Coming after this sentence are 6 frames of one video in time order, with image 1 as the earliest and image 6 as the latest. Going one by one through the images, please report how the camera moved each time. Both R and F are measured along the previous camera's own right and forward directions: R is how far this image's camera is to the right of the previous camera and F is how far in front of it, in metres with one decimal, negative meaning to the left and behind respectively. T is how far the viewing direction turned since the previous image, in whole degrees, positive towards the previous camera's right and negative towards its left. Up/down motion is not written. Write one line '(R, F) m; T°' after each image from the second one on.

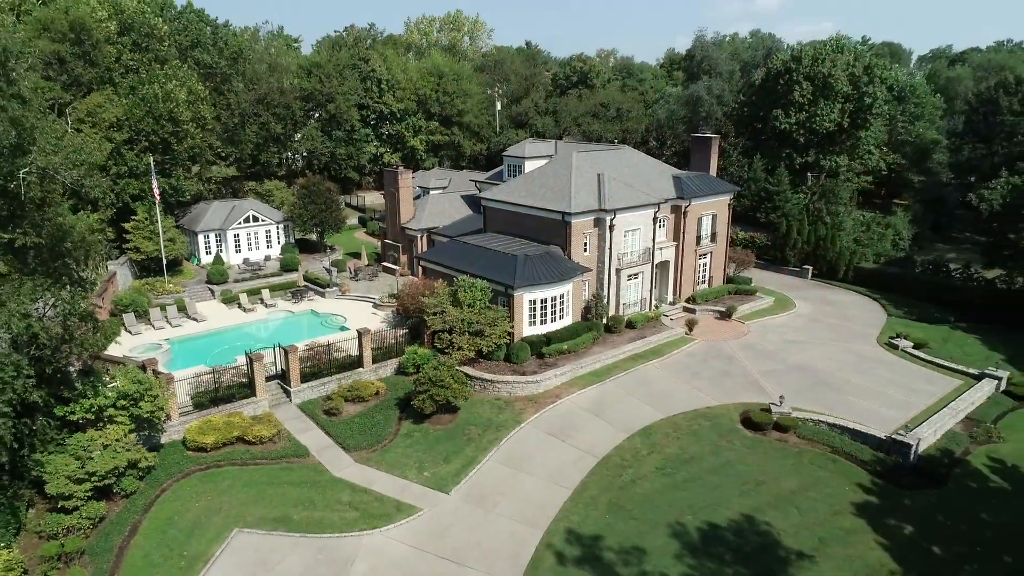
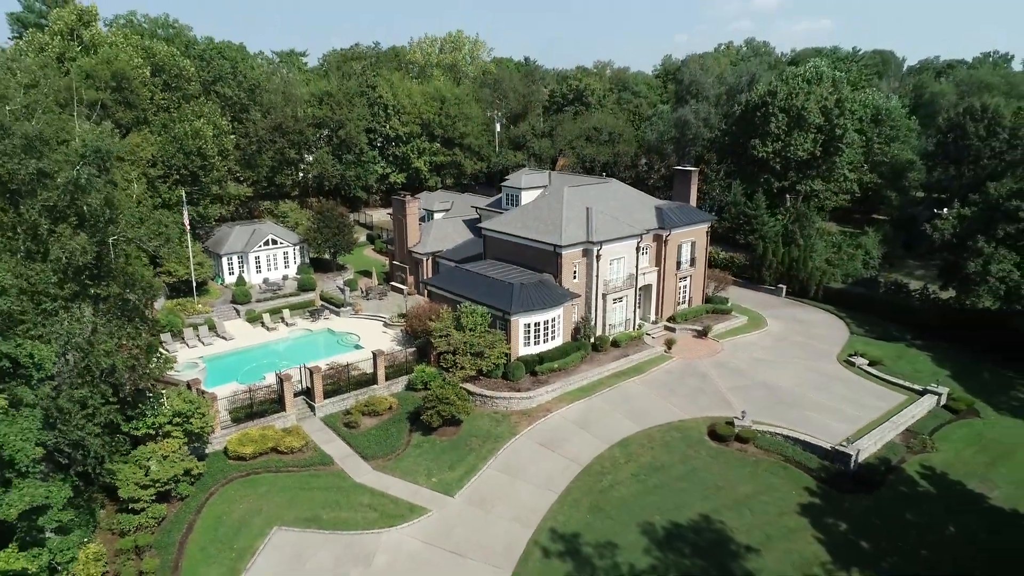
(+0.1, -3.2) m; 0°
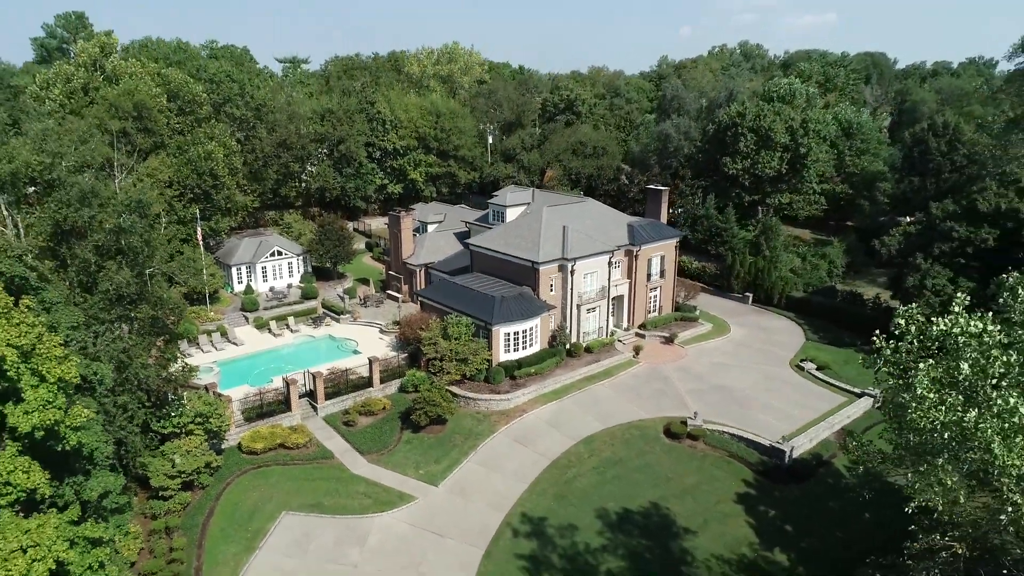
(+0.9, -3.3) m; 0°
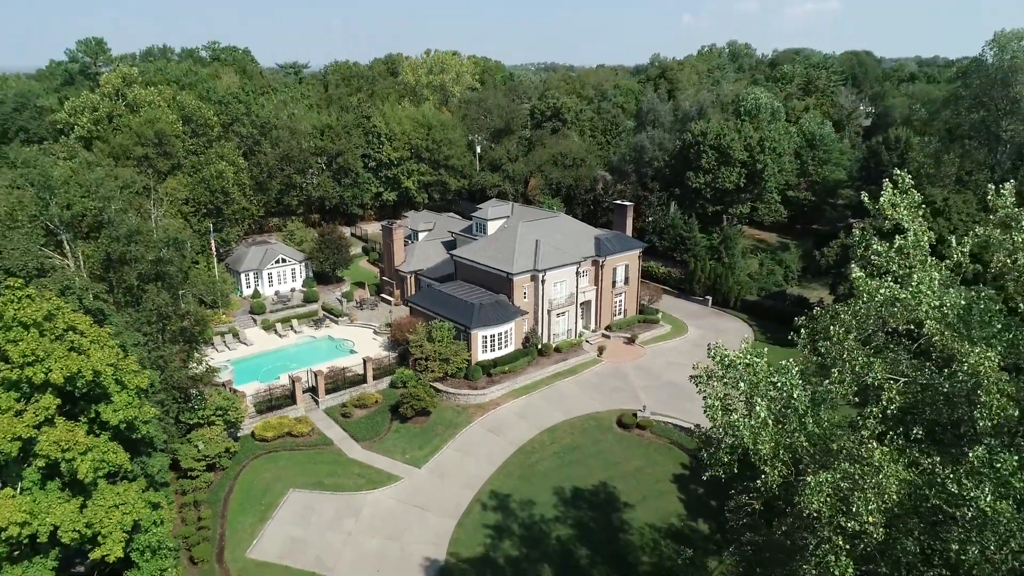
(+1.2, -4.5) m; 0°
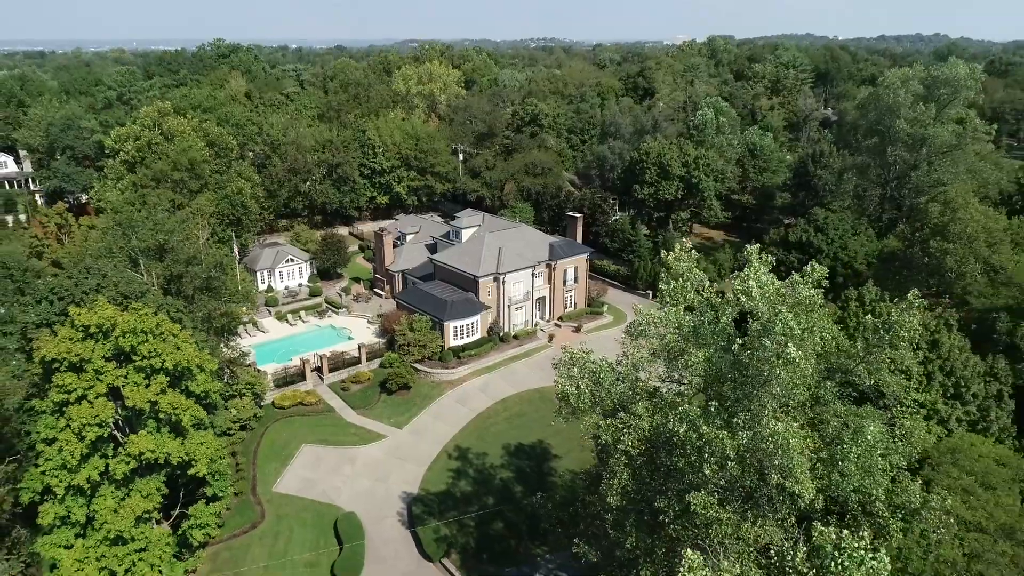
(+2.3, -9.1) m; 0°
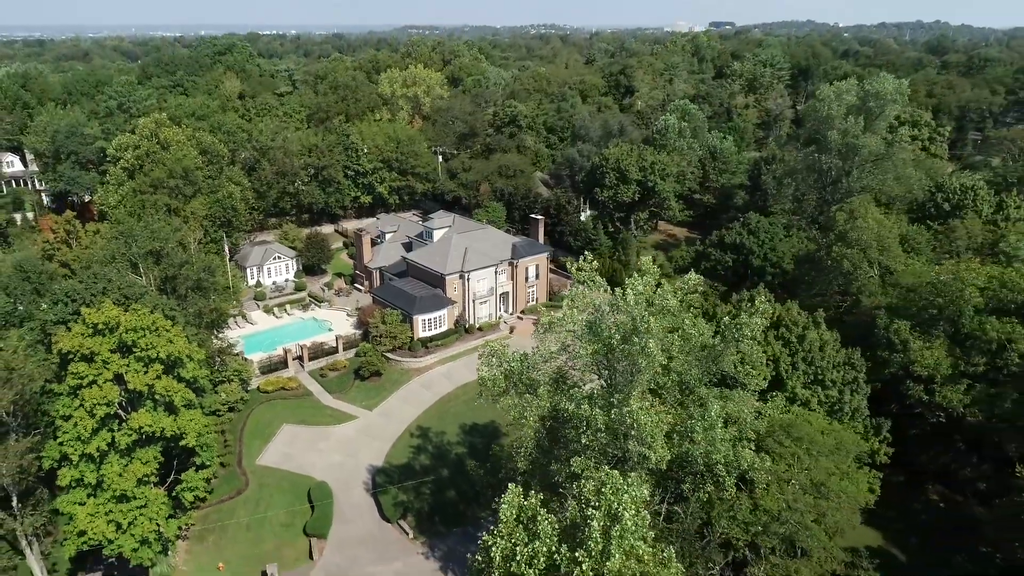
(+2.8, -5.0) m; 0°
